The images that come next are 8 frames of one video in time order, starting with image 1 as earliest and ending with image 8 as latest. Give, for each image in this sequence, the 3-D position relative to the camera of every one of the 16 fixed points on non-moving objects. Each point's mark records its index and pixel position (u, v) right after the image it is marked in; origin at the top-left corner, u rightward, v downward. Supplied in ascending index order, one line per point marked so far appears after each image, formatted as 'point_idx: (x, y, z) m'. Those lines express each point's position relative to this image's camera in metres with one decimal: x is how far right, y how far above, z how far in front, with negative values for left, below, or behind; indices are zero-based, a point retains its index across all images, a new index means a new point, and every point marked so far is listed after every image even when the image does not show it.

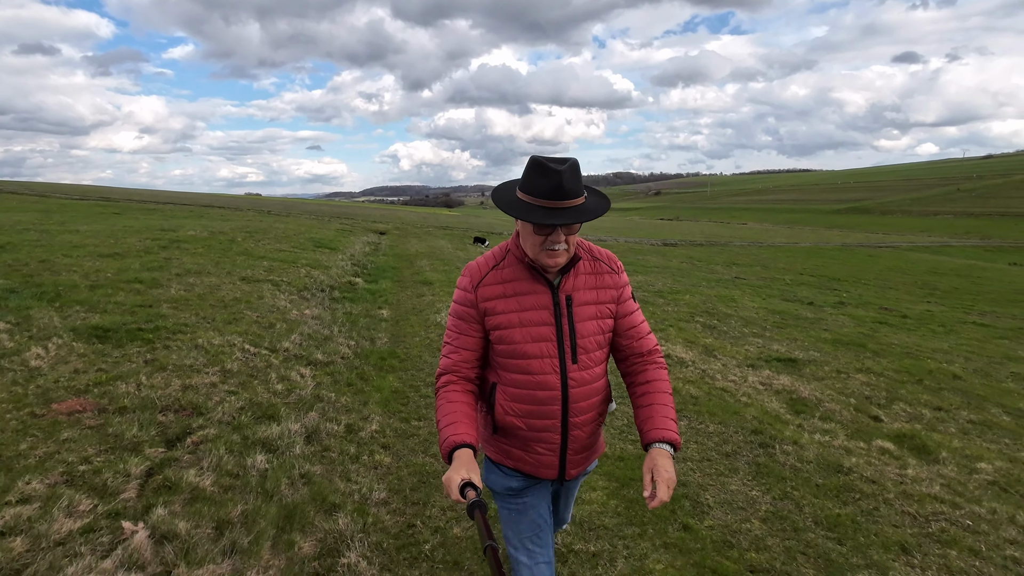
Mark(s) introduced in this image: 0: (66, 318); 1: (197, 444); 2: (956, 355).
0: (-7.5, -0.5, +8.3) m
1: (-3.4, -1.6, +5.4) m
2: (+12.9, -1.9, +14.2) m
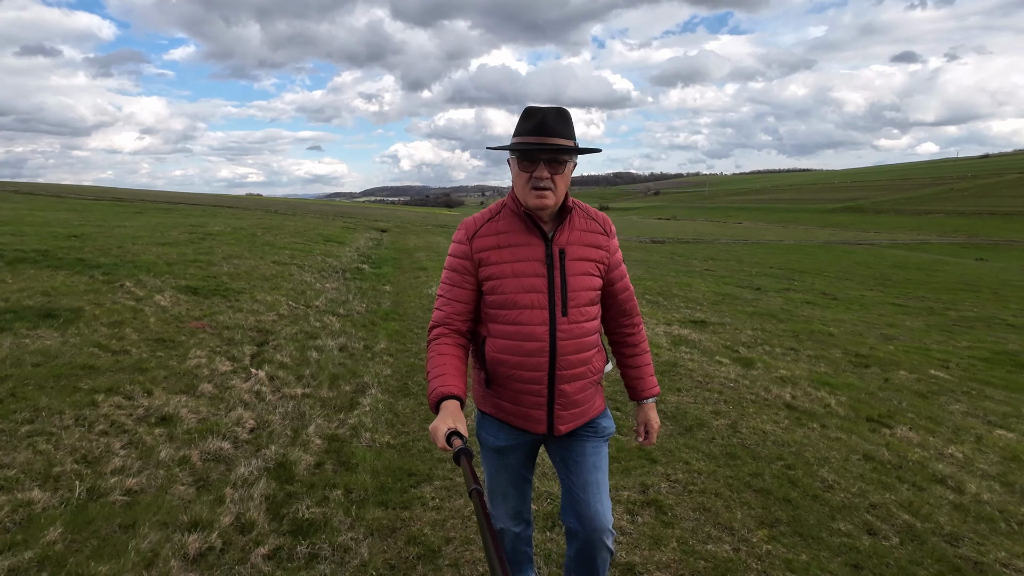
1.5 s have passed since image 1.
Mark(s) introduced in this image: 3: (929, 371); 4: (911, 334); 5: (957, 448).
0: (-8.3, +0.2, +11.7) m
1: (-4.2, -1.0, +8.8) m
2: (+12.1, -1.2, +17.5) m
3: (+9.8, -1.9, +11.3) m
4: (+13.1, -1.5, +16.0) m
5: (+6.1, -2.2, +6.7) m
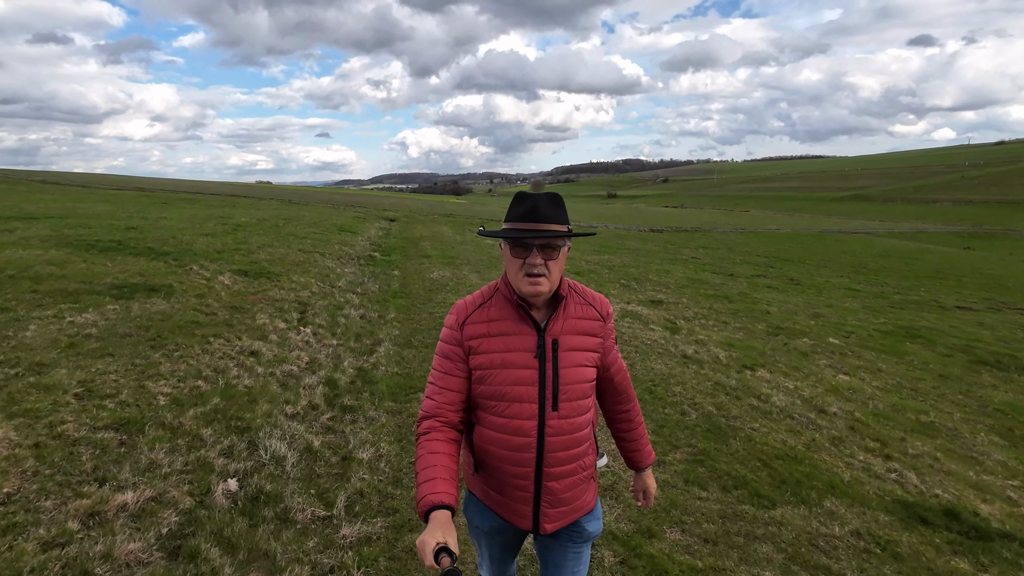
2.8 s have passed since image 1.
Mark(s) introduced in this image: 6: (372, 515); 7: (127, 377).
0: (-8.8, +0.7, +14.7) m
1: (-4.8, -0.5, +11.8) m
2: (+11.7, -0.6, +20.3) m
3: (+9.3, -1.5, +14.1) m
4: (+12.7, -1.0, +18.7) m
5: (+5.6, -1.9, +9.5) m
6: (-1.5, -2.3, +5.0) m
7: (-5.4, -1.2, +6.9) m
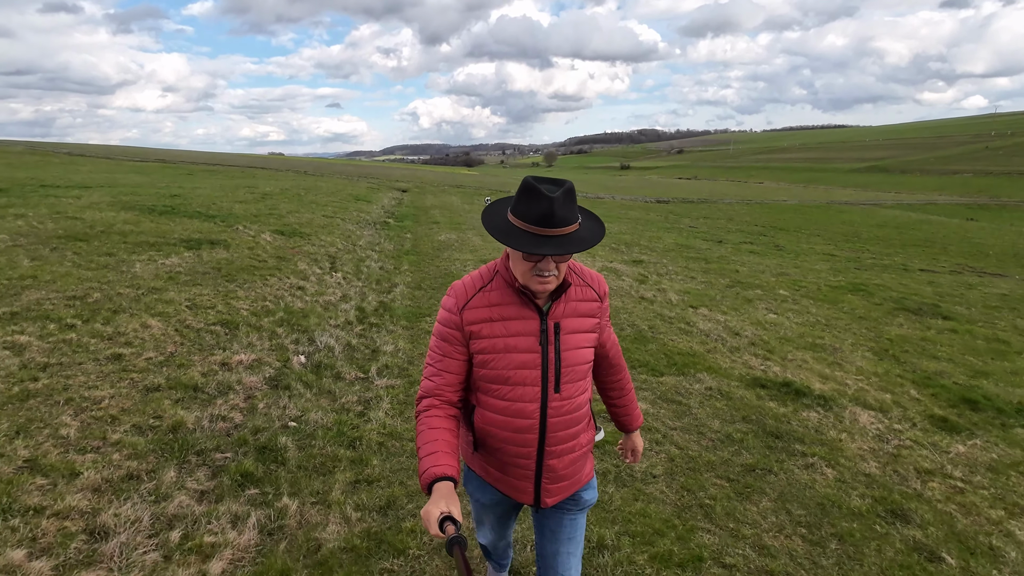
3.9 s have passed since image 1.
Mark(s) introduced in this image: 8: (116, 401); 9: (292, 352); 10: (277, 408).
0: (-8.9, +2.2, +17.3) m
1: (-5.0, +0.8, +14.3) m
2: (+11.6, +1.1, +22.4) m
3: (+9.1, -0.1, +16.4) m
4: (+12.6, +0.7, +20.9) m
5: (+5.3, -0.7, +11.9) m
6: (-1.9, -1.3, +7.6) m
7: (-5.7, -0.1, +9.5) m
8: (-4.5, -1.3, +5.6) m
9: (-3.5, -1.0, +7.9) m
10: (-3.0, -1.5, +6.2) m
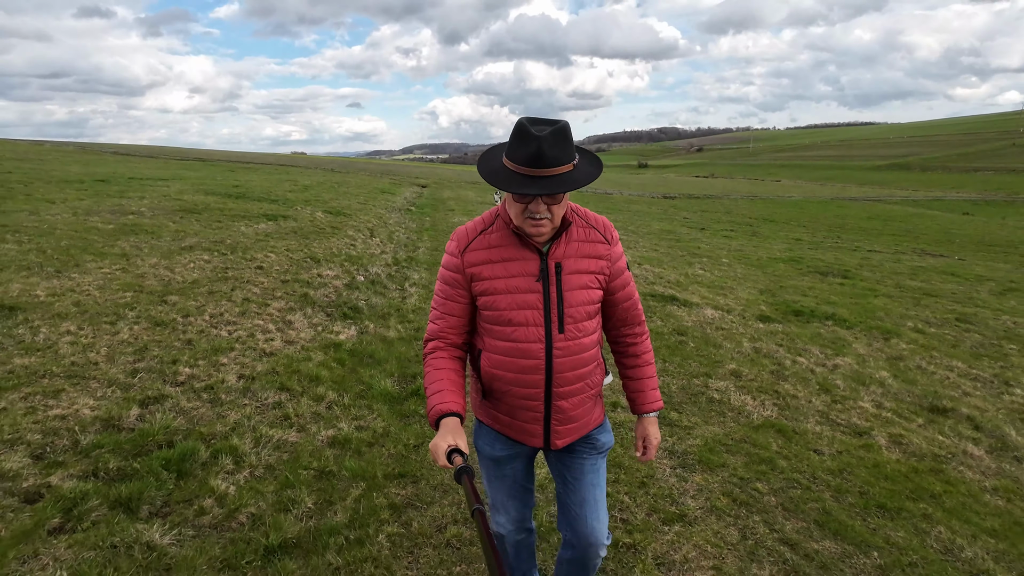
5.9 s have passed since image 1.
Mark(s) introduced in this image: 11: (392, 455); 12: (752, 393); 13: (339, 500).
0: (-9.0, +3.7, +22.0) m
1: (-5.2, +2.2, +18.9) m
2: (+11.7, +2.4, +26.4) m
3: (+8.9, +1.2, +20.4) m
4: (+12.6, +2.0, +24.8) m
5: (+5.0, +0.6, +16.1) m
6: (-2.3, 0.0, +12.0) m
7: (-6.1, +1.2, +14.1) m
8: (-5.1, +0.1, +10.2) m
9: (-4.0, +0.4, +12.4) m
10: (-3.5, -0.1, +10.7) m
11: (-1.3, -1.8, +5.2) m
12: (+3.3, -1.4, +6.6) m
13: (-1.6, -2.0, +4.5) m
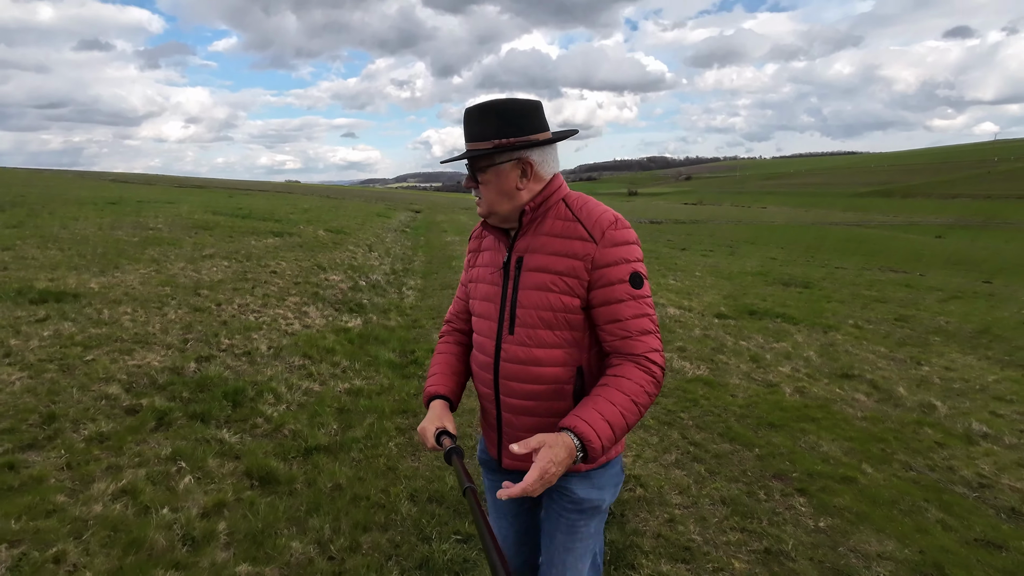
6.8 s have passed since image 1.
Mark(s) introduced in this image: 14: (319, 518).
0: (-9.5, +3.0, +23.5) m
1: (-5.7, +1.7, +20.4) m
2: (+11.1, +1.6, +28.1) m
3: (+8.4, +0.7, +22.1) m
4: (+12.1, +1.2, +26.6) m
5: (+4.5, +0.3, +17.7) m
6: (-2.7, -0.1, +13.5) m
7: (-6.5, +1.0, +15.5) m
8: (-5.4, +0.1, +11.5) m
9: (-4.3, +0.3, +13.8) m
10: (-3.8, -0.1, +12.1) m
11: (-1.6, -1.5, +6.6) m
12: (+3.0, -1.2, +8.0) m
13: (-1.9, -1.6, +5.8) m
14: (-1.7, -2.0, +4.2) m
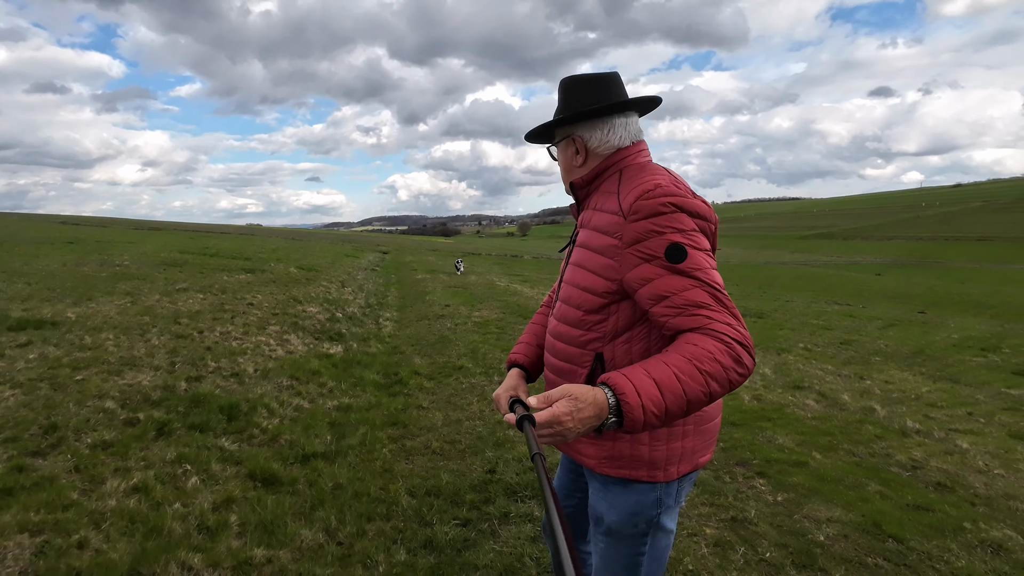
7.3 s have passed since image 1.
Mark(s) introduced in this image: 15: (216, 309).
0: (-11.0, +1.1, +23.5) m
1: (-6.9, +0.2, +20.5) m
2: (+9.3, -0.5, +29.4) m
3: (+7.1, -0.9, +23.1) m
4: (+10.4, -0.7, +27.9) m
5: (+3.5, -0.9, +18.5) m
6: (-3.4, -1.0, +13.8) m
7: (-7.4, -0.1, +15.6) m
8: (-6.0, -0.6, +11.7) m
9: (-5.1, -0.7, +14.0) m
10: (-4.5, -0.9, +12.4) m
11: (-1.8, -1.8, +6.9) m
12: (+2.6, -1.6, +8.7) m
13: (-2.0, -1.9, +6.1) m
14: (-1.7, -2.0, +4.4) m
15: (-6.9, -0.5, +11.2) m
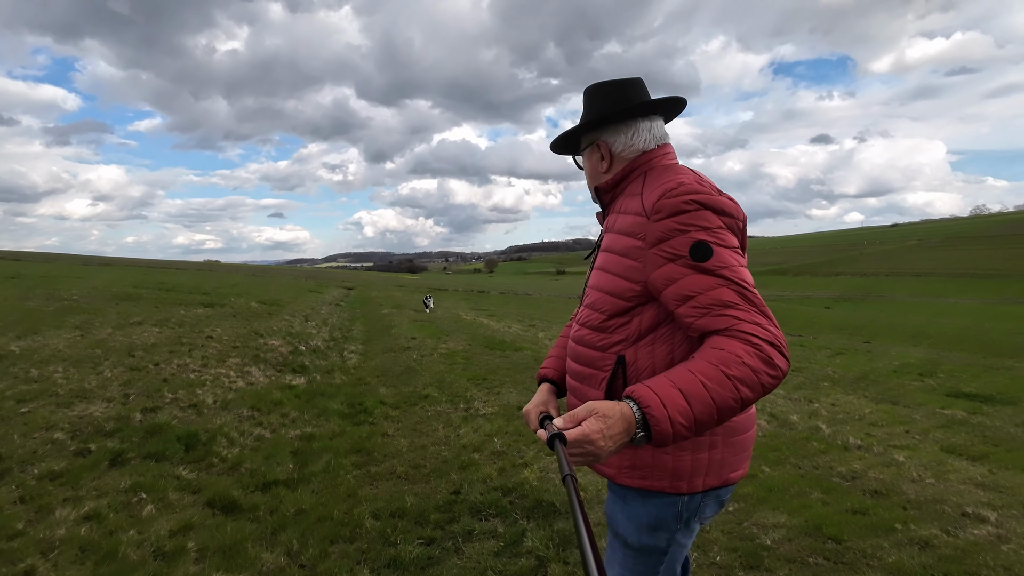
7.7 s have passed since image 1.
0: (-12.6, -0.5, +23.0) m
1: (-8.3, -1.3, +20.2) m
2: (+7.3, -2.6, +30.1) m
3: (+5.4, -2.4, +23.7) m
4: (+8.4, -2.6, +28.7) m
5: (+2.2, -2.1, +18.8) m
6: (-4.4, -1.9, +13.6) m
7: (-8.5, -1.2, +15.3) m
8: (-6.8, -1.4, +11.4) m
9: (-6.1, -1.6, +13.8) m
10: (-5.3, -1.7, +12.2) m
11: (-2.3, -2.2, +6.8) m
12: (+2.0, -2.1, +8.9) m
13: (-2.5, -2.2, +6.0) m
14: (-2.1, -2.2, +4.4) m
15: (-7.7, -1.2, +10.9) m
